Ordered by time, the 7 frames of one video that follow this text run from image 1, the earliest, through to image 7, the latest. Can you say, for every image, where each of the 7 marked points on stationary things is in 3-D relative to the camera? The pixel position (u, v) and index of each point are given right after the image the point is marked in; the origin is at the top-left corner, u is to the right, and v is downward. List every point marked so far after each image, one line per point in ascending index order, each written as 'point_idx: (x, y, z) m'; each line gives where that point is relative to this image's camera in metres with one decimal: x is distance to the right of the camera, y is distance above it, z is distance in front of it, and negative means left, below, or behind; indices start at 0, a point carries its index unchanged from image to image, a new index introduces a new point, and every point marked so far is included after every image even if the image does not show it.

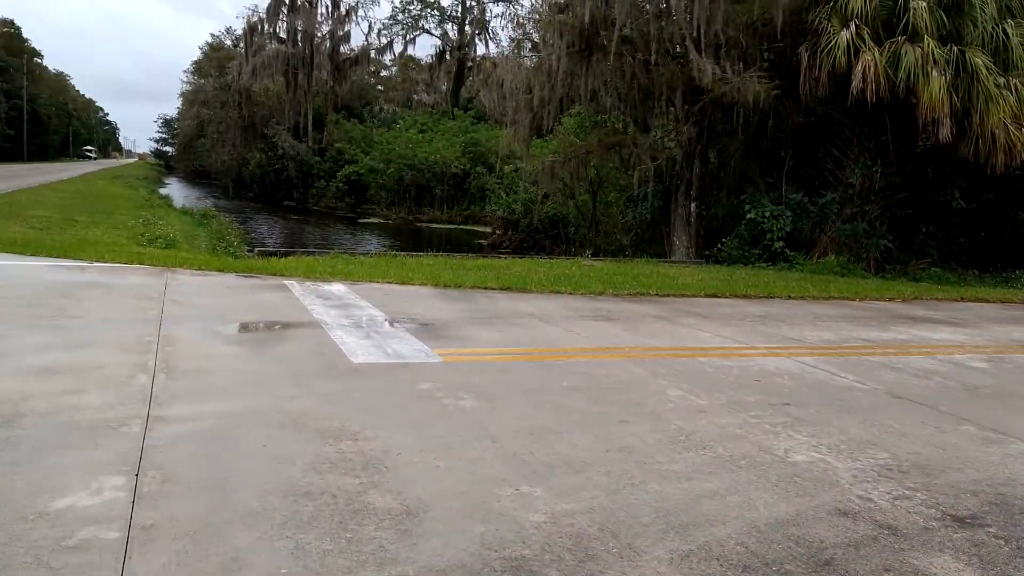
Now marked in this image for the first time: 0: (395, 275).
0: (-1.4, +0.1, +10.9) m
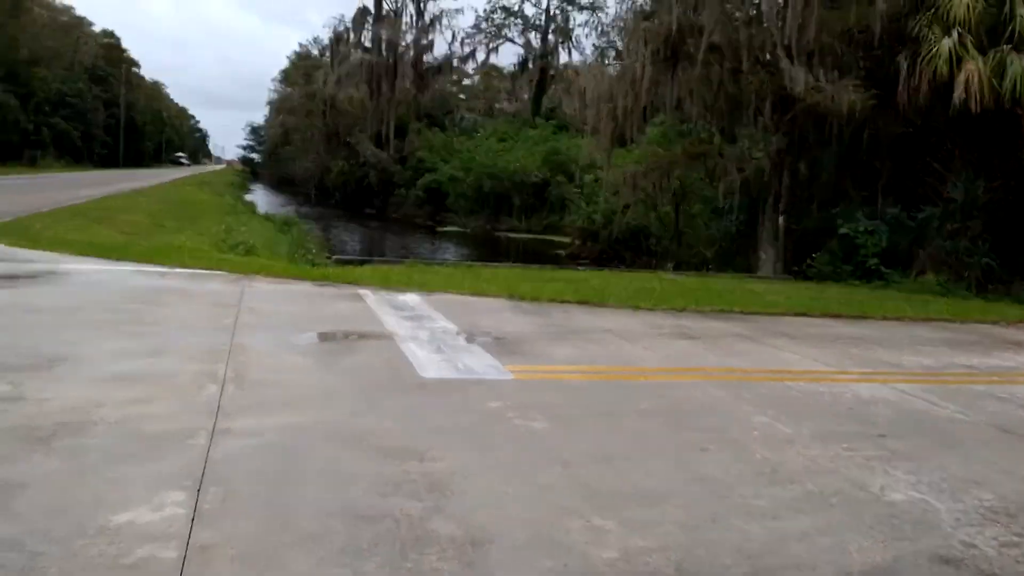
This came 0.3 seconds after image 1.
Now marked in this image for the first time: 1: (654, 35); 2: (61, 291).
0: (-0.5, 0.0, +10.8) m
1: (+2.4, +4.2, +15.3) m
2: (-3.9, 0.0, +8.0) m
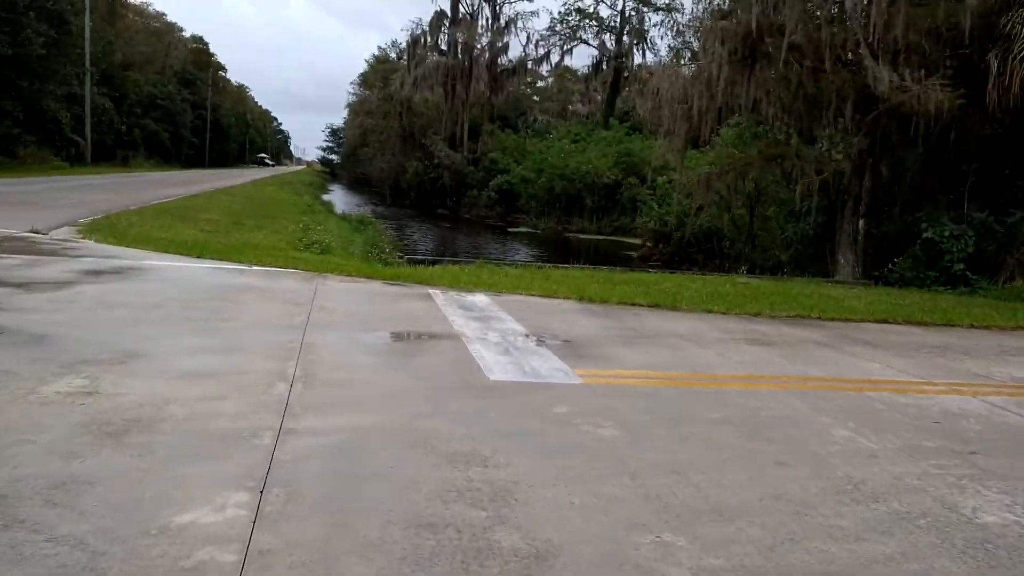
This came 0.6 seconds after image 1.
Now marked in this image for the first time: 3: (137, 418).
0: (+0.3, 0.0, +10.7) m
1: (+3.6, +4.1, +15.0) m
2: (-3.3, 0.0, +8.1) m
3: (-1.7, -0.6, +4.0) m
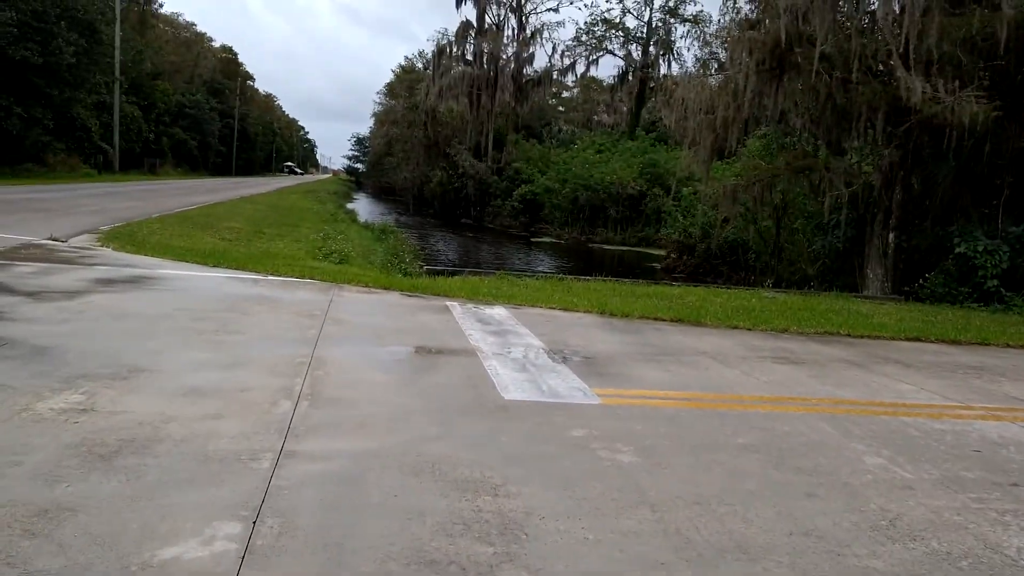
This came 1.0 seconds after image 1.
0: (+0.6, -0.1, +10.5) m
1: (+4.0, +3.9, +14.7) m
2: (-3.1, -0.1, +8.0) m
3: (-1.6, -0.6, +3.9) m
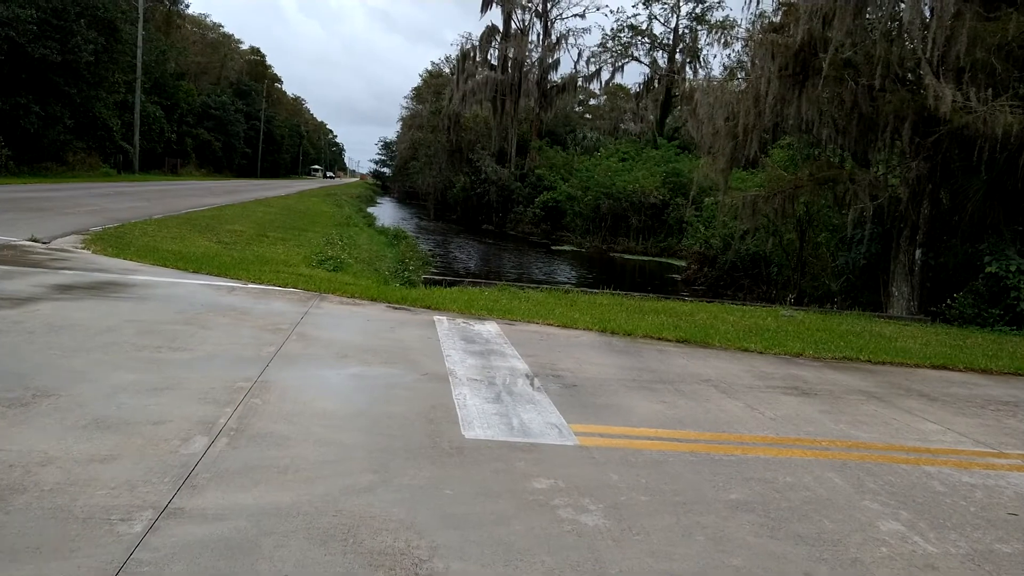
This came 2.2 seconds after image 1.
0: (+0.5, -0.3, +9.8) m
1: (+4.1, +3.7, +13.9) m
2: (-3.3, -0.1, +7.4) m
3: (-1.8, -0.7, +3.2) m
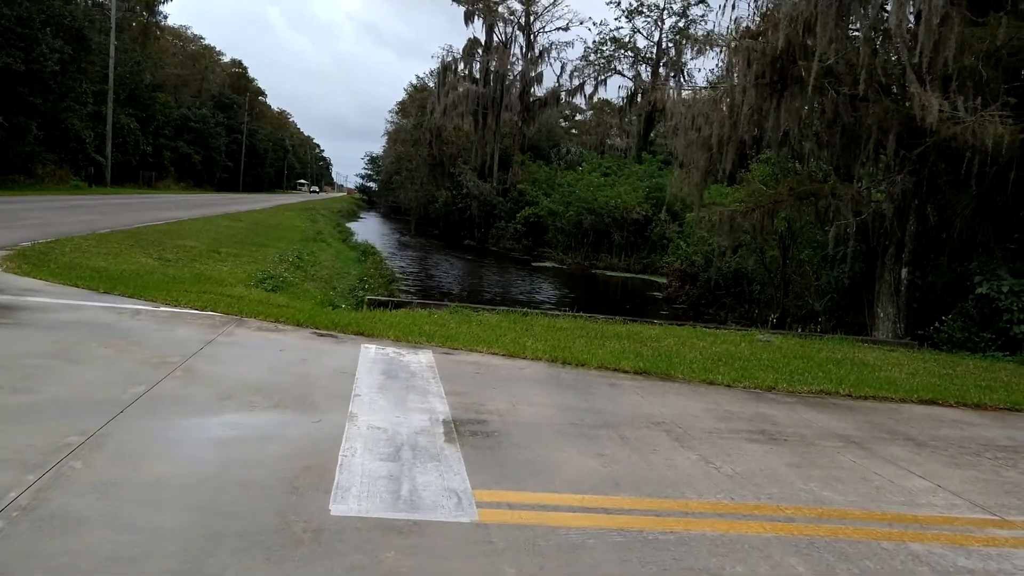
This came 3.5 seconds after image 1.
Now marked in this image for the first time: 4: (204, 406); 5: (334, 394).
0: (0.0, -0.5, +8.8) m
1: (+3.5, +3.4, +13.1) m
2: (-3.8, -0.3, +6.4) m
3: (-2.3, -0.8, +2.2) m
4: (-1.7, -0.7, +5.0) m
5: (-1.1, -0.7, +5.7) m
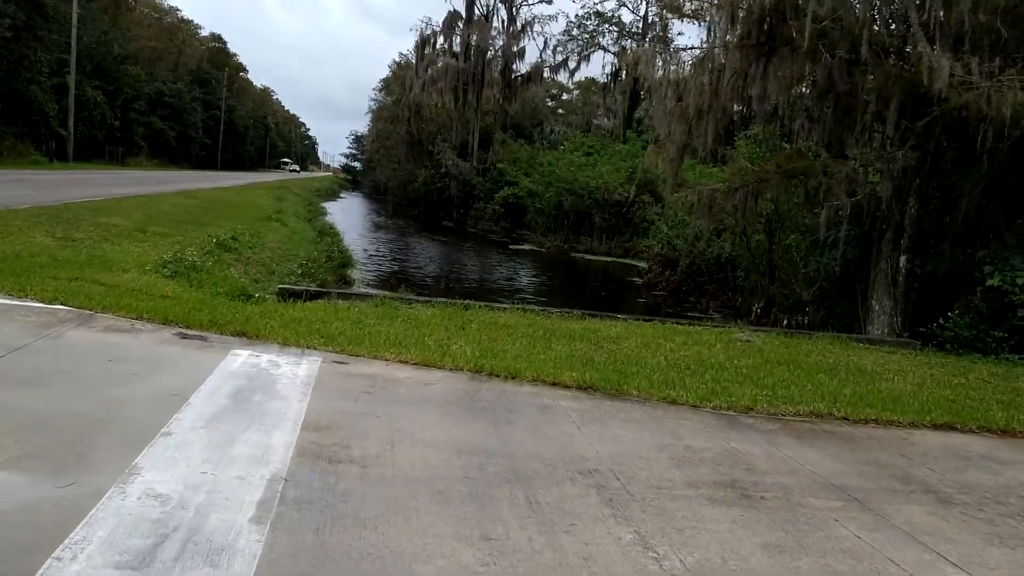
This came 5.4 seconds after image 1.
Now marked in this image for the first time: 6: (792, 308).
0: (-0.6, -0.5, +7.2) m
1: (+2.9, +3.5, +11.5) m
2: (-4.3, -0.3, +4.8) m
3: (-2.8, -0.9, +0.6) m
4: (-2.3, -0.6, +3.4) m
5: (-1.7, -0.6, +4.1) m
6: (+4.9, -0.4, +15.9) m
